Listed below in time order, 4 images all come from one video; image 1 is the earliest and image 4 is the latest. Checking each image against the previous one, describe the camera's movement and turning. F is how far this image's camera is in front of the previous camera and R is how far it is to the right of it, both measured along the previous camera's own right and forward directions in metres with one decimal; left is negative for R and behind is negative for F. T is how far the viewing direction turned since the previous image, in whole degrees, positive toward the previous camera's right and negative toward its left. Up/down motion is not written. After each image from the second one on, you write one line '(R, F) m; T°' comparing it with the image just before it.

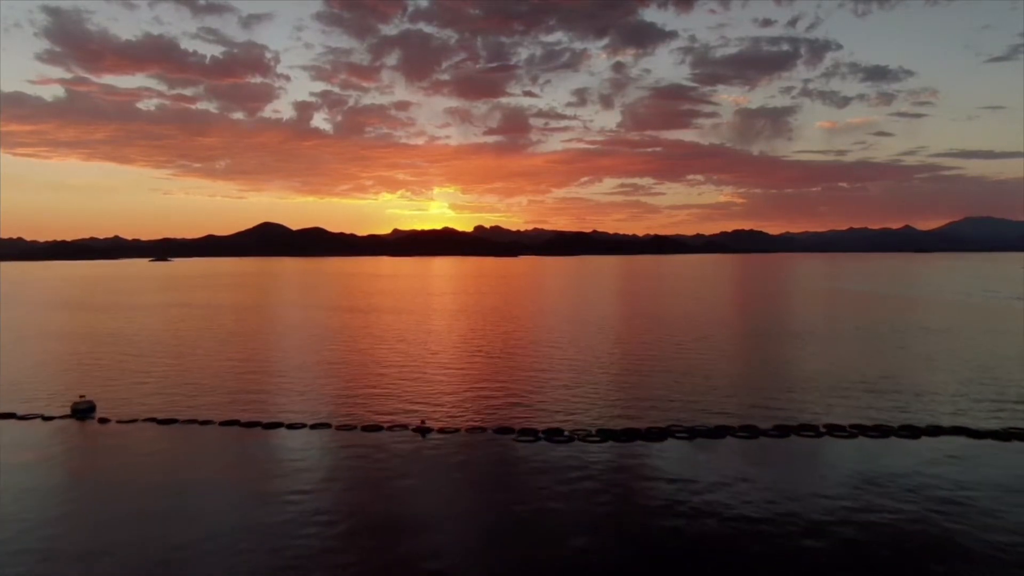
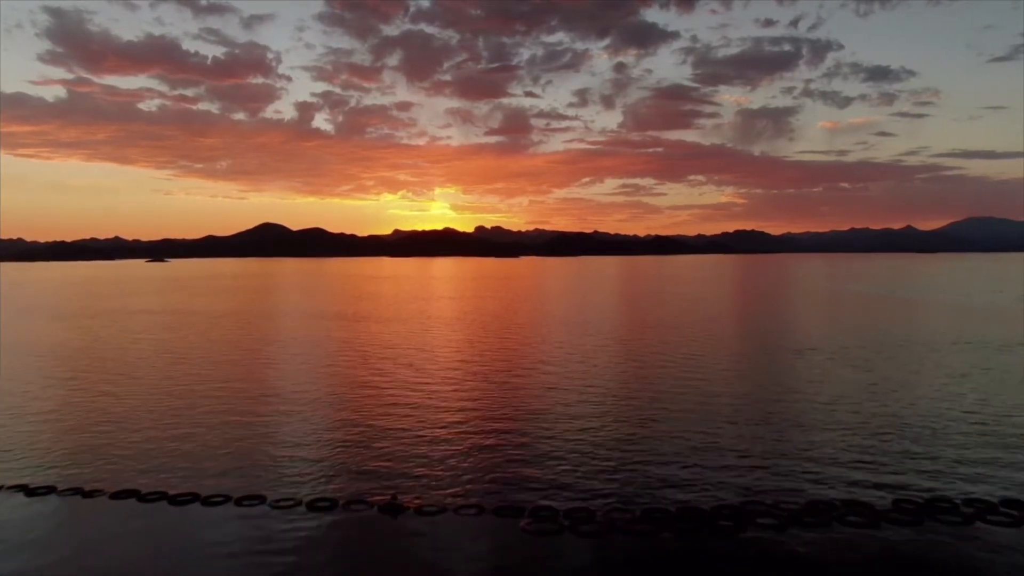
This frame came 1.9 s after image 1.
(-0.3, +1.1) m; 0°
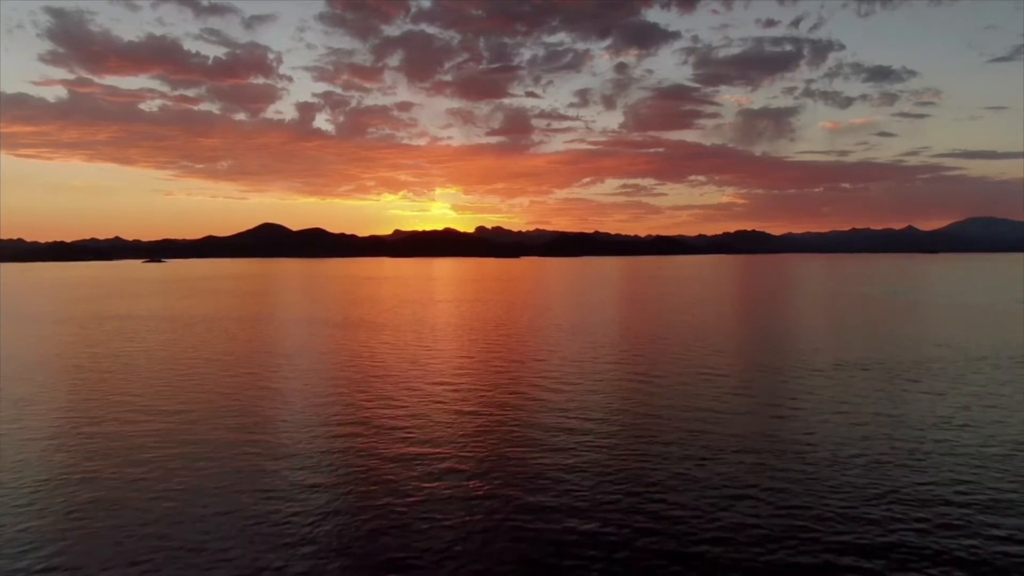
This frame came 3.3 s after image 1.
(-2.6, +0.9) m; 0°
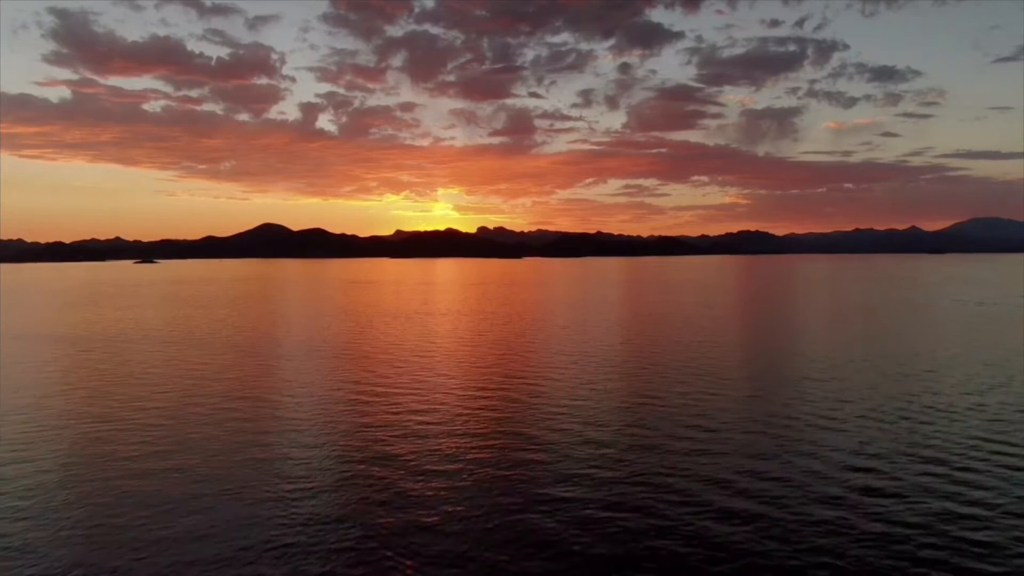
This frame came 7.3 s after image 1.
(-3.6, +2.7) m; 0°
